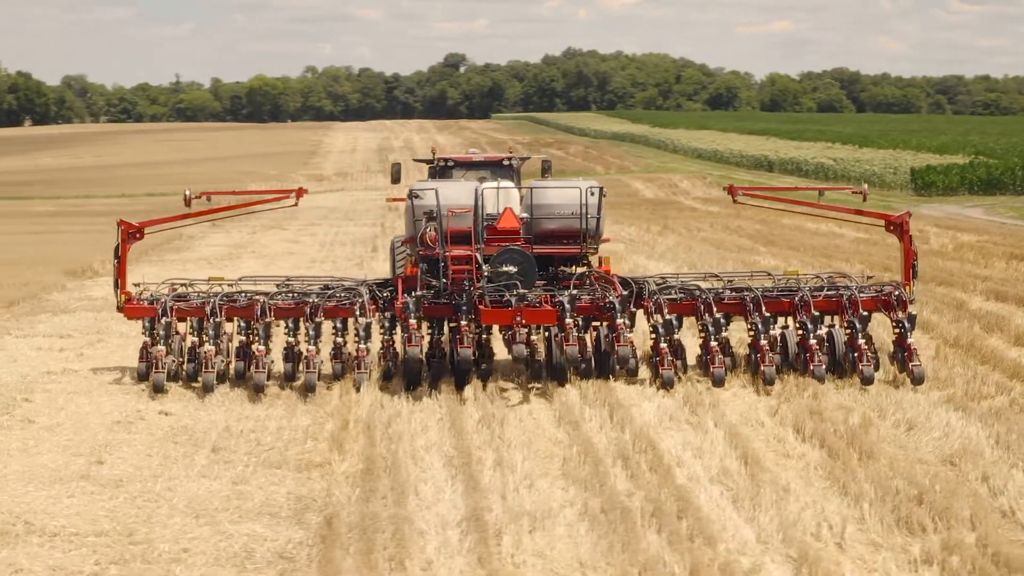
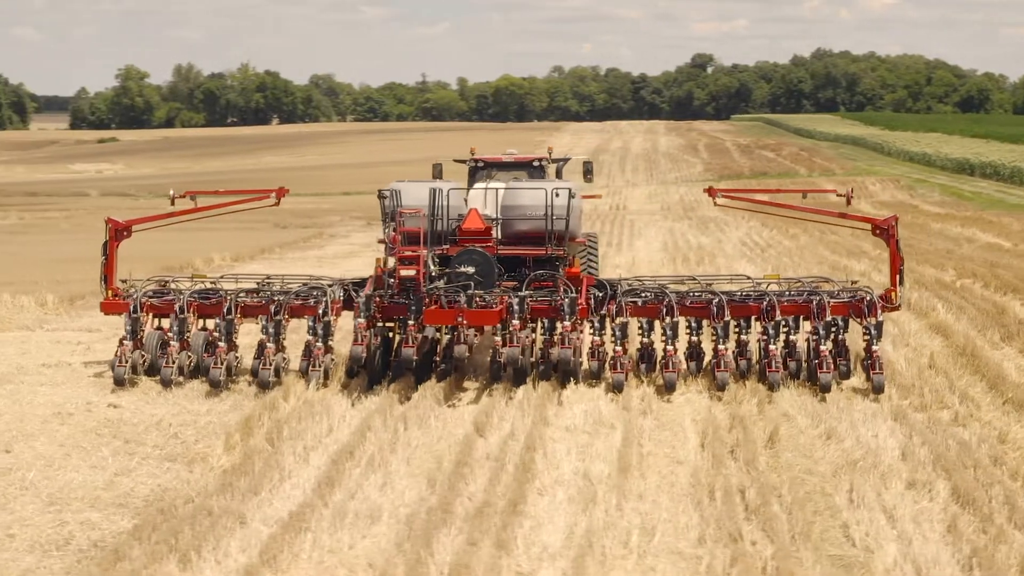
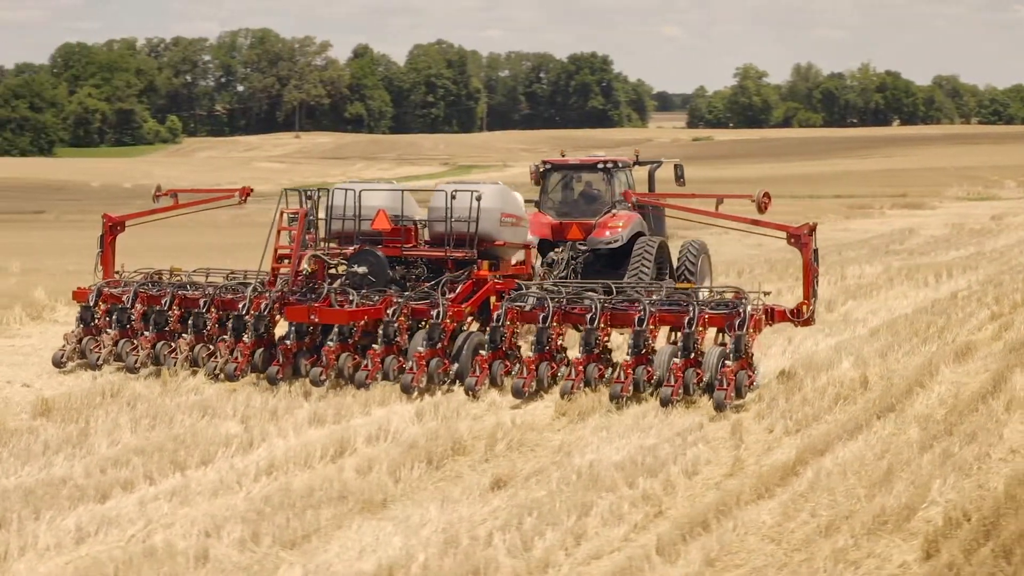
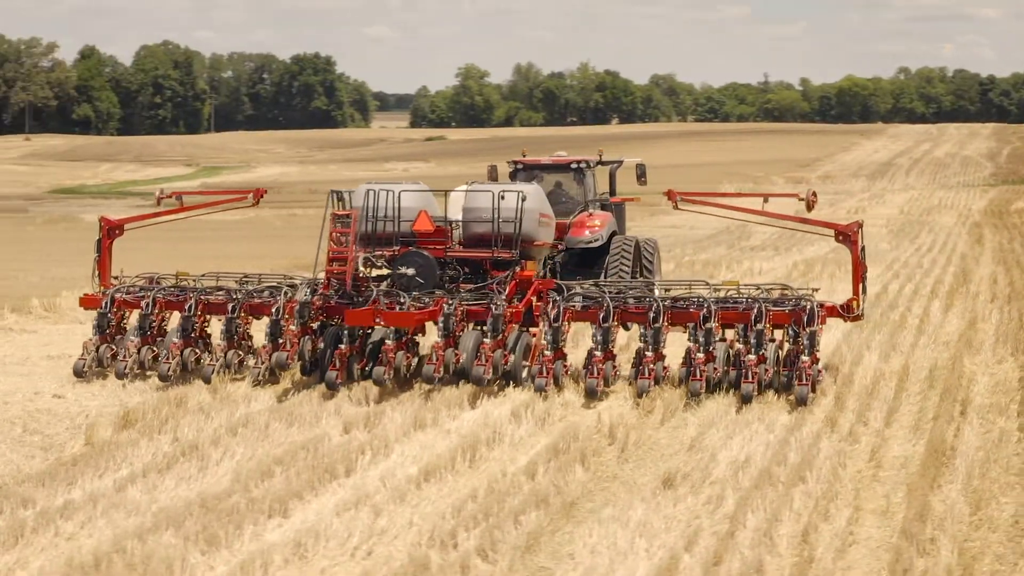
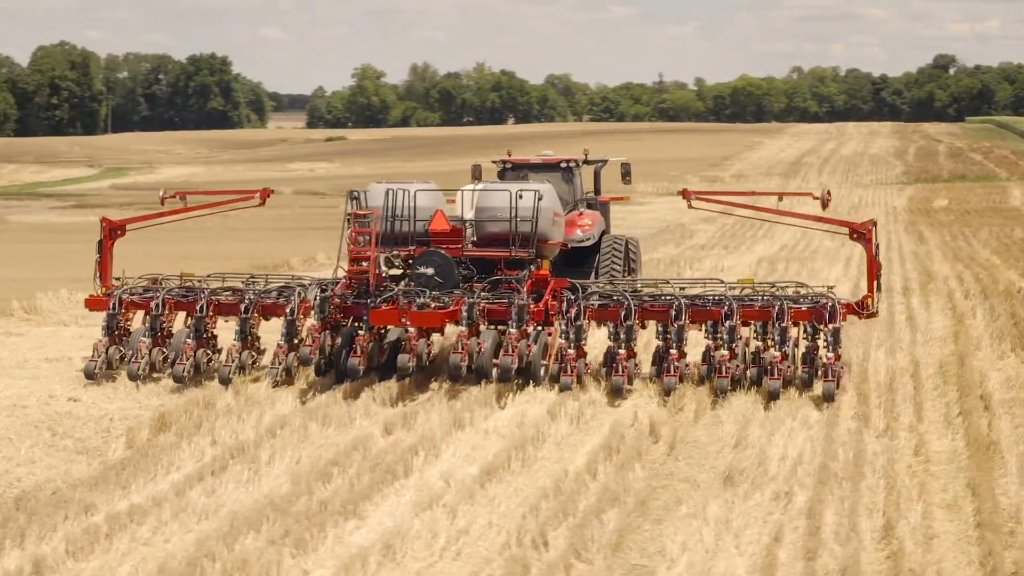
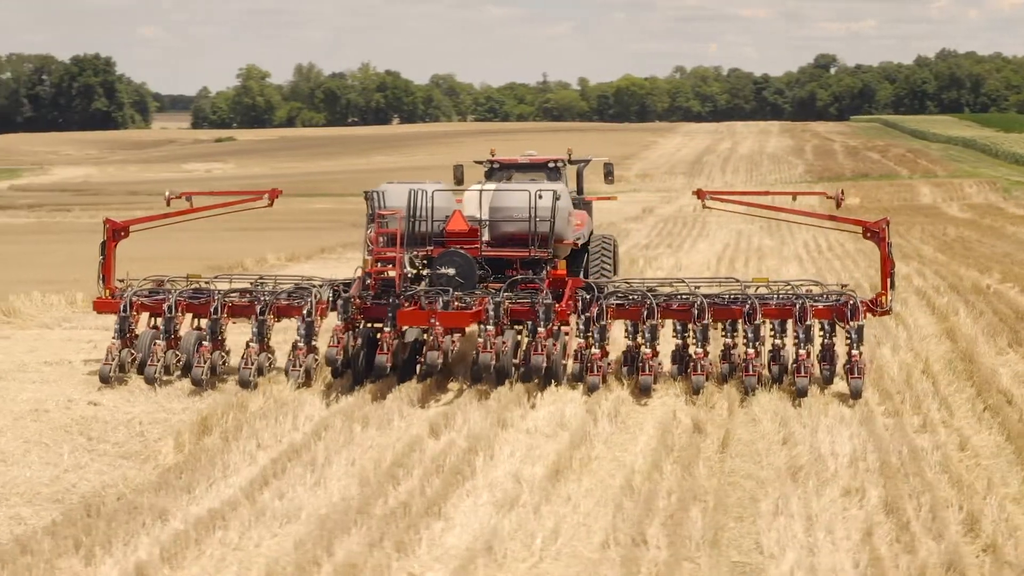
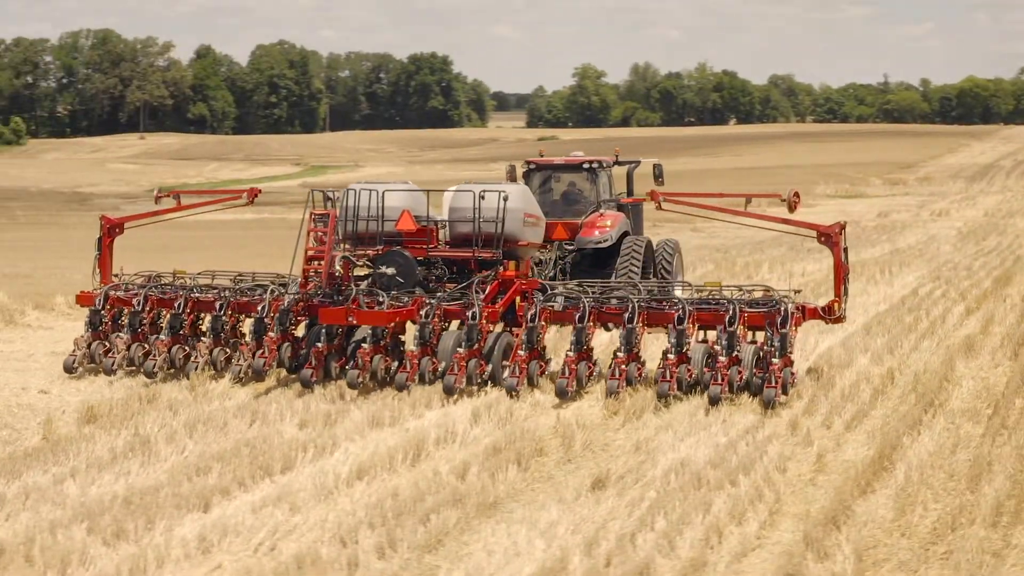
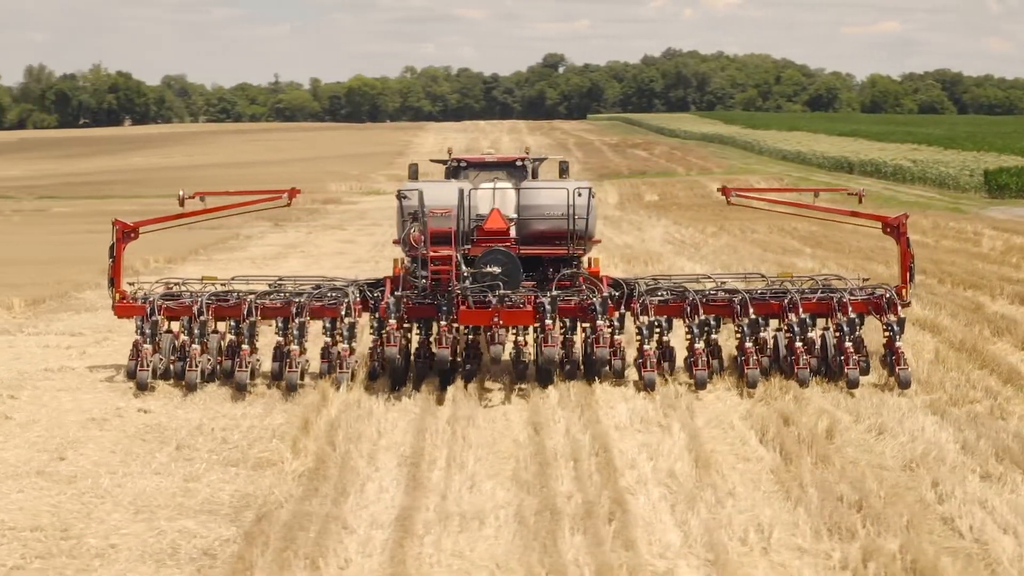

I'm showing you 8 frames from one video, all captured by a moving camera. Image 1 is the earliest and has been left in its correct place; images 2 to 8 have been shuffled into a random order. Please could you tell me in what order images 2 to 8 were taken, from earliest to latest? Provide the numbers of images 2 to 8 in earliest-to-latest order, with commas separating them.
8, 2, 6, 5, 4, 7, 3
